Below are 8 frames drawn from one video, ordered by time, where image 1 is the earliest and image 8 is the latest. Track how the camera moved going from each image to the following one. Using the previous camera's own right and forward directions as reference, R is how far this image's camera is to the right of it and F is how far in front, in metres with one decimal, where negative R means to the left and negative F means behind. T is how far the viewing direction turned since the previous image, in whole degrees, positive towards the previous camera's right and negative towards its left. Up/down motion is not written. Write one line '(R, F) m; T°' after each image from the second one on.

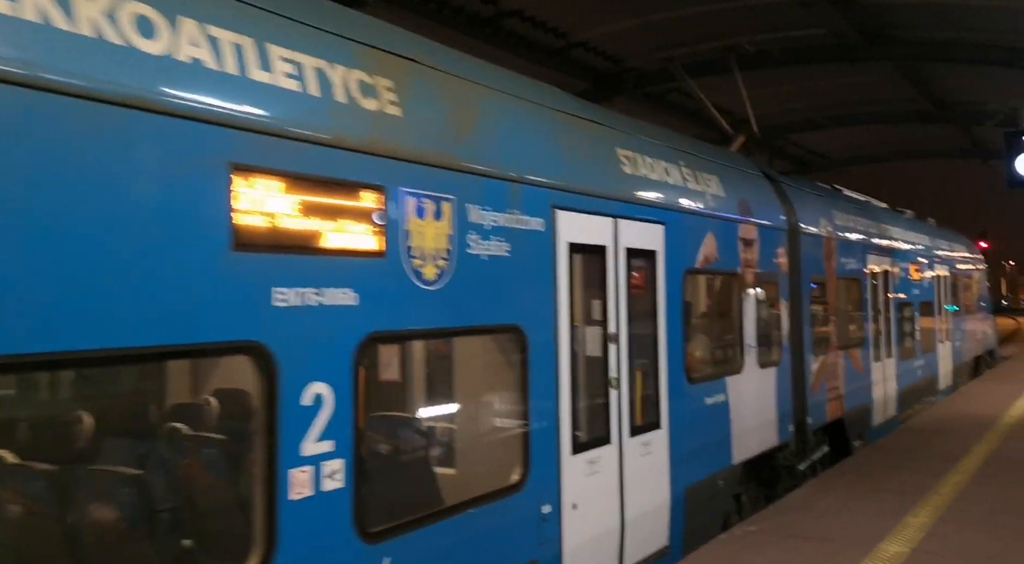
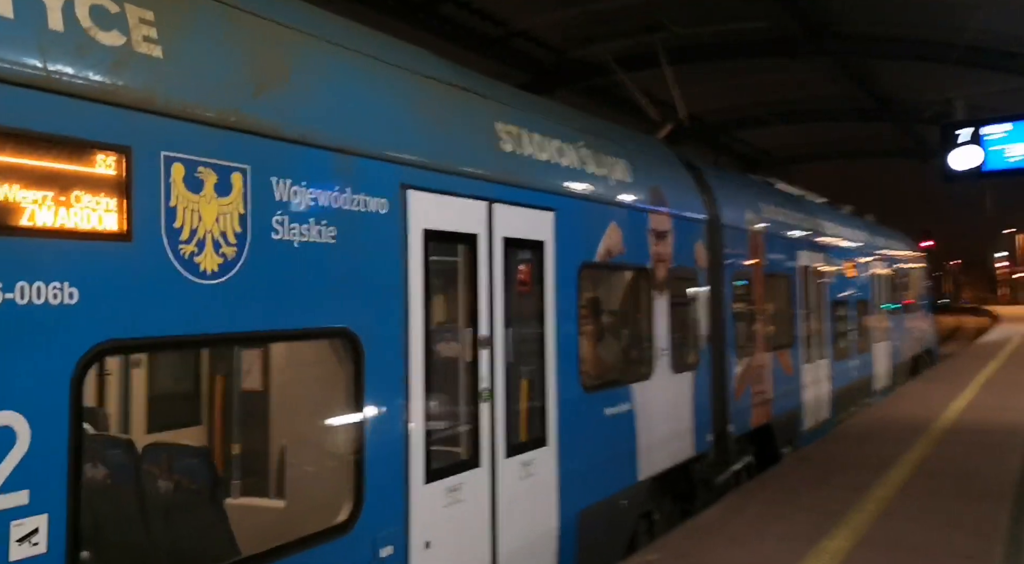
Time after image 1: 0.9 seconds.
(+0.4, +0.7) m; +3°
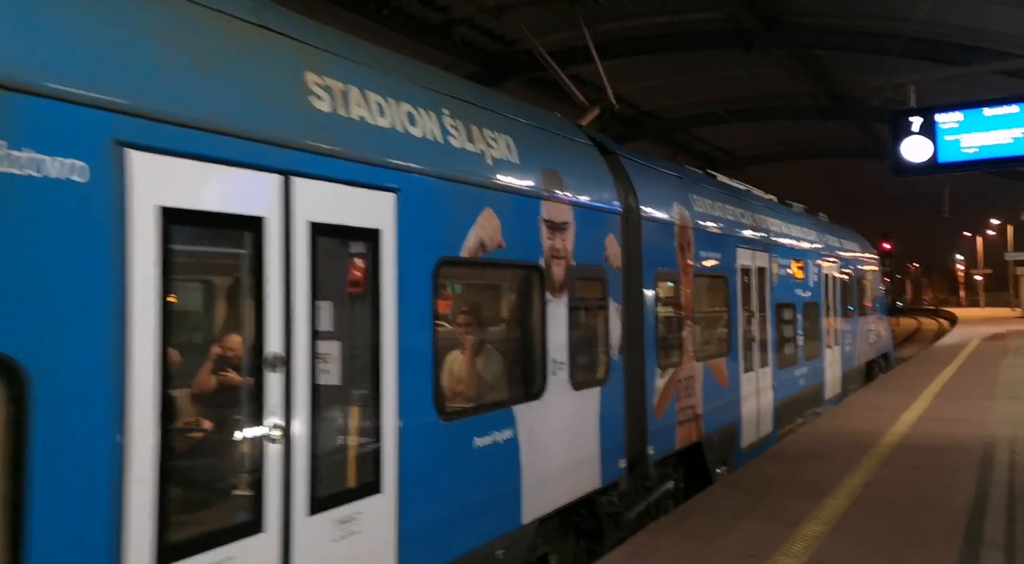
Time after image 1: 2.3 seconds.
(+0.6, +1.0) m; +2°
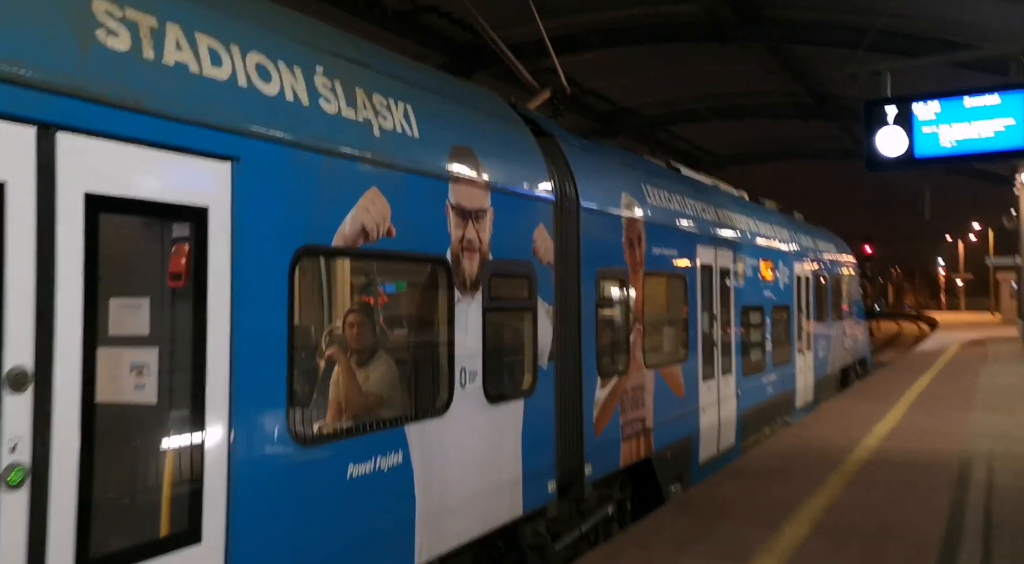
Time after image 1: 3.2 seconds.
(+0.4, +0.7) m; +1°
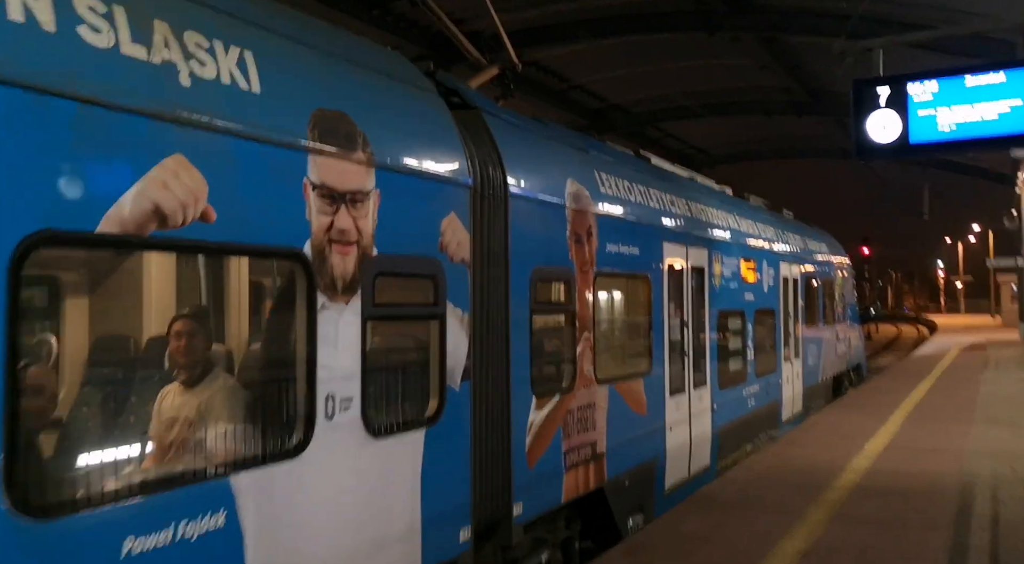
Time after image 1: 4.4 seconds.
(+0.4, +1.0) m; 0°
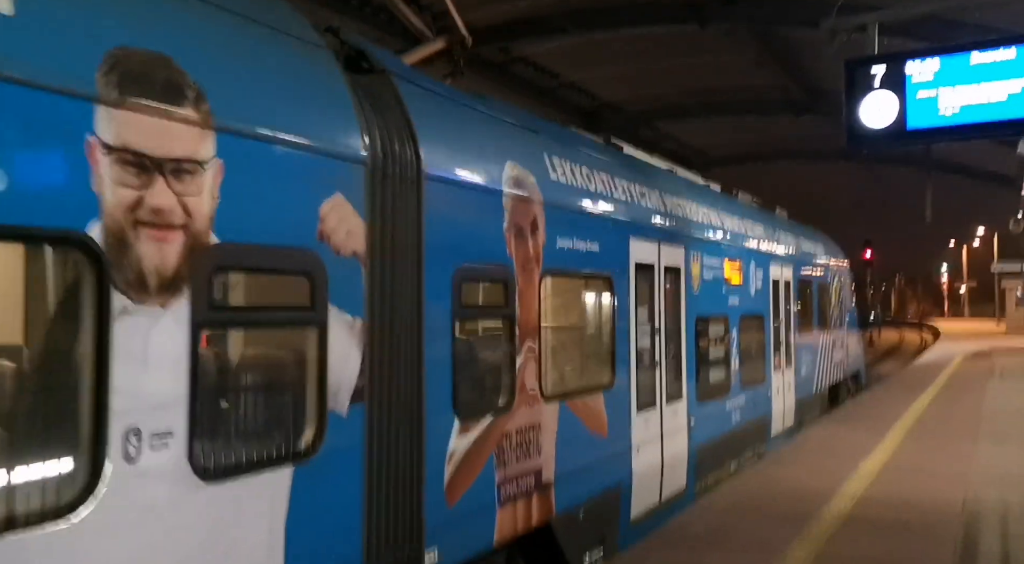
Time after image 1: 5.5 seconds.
(+0.4, +0.8) m; 0°
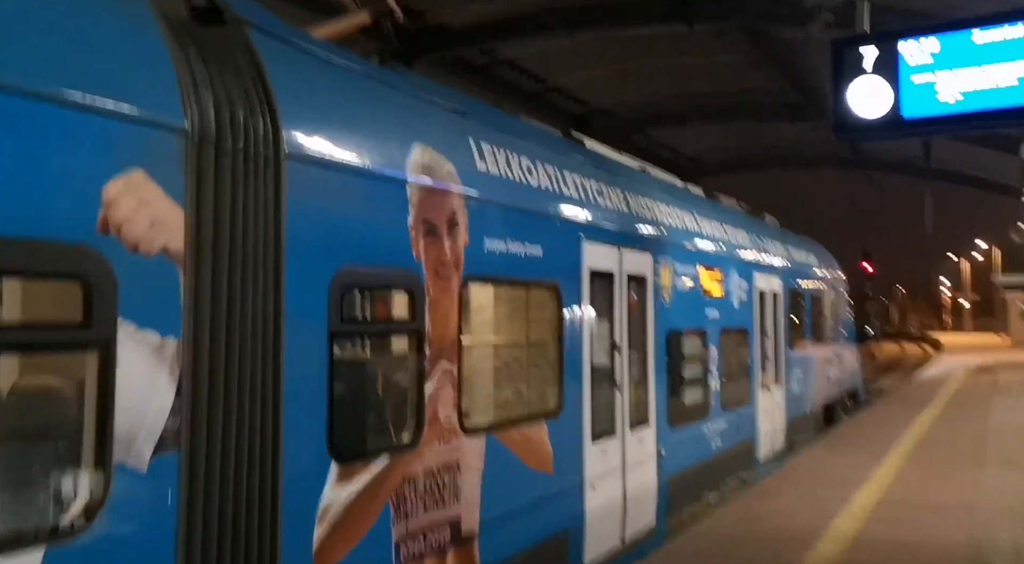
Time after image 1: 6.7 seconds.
(+0.4, +0.9) m; 0°
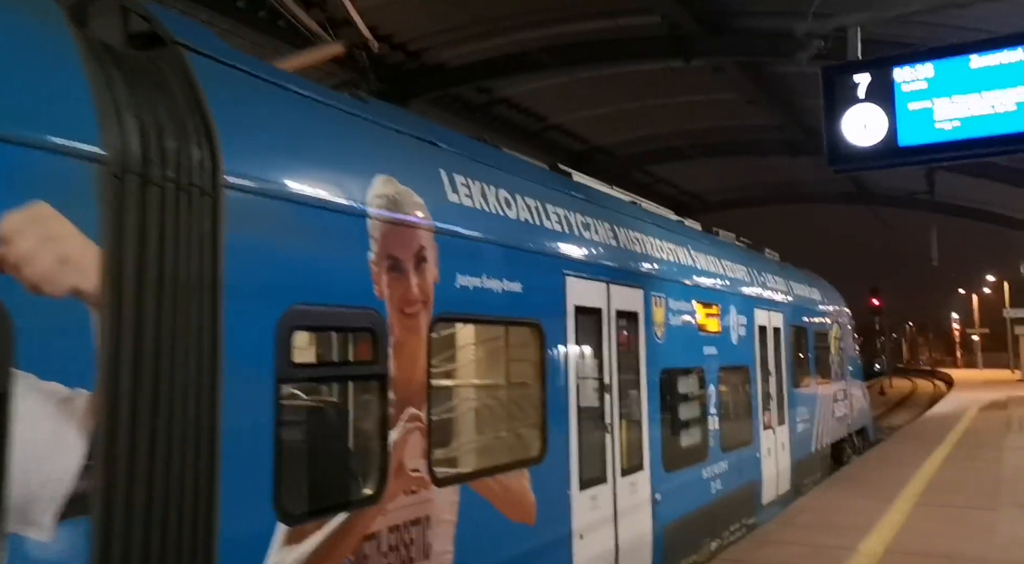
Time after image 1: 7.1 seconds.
(+0.2, +0.3) m; 0°
